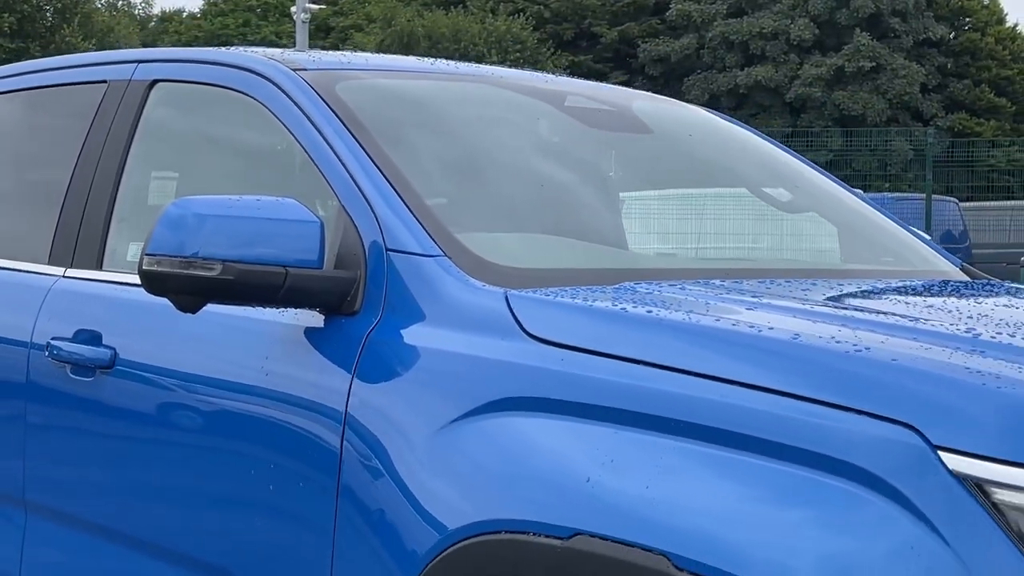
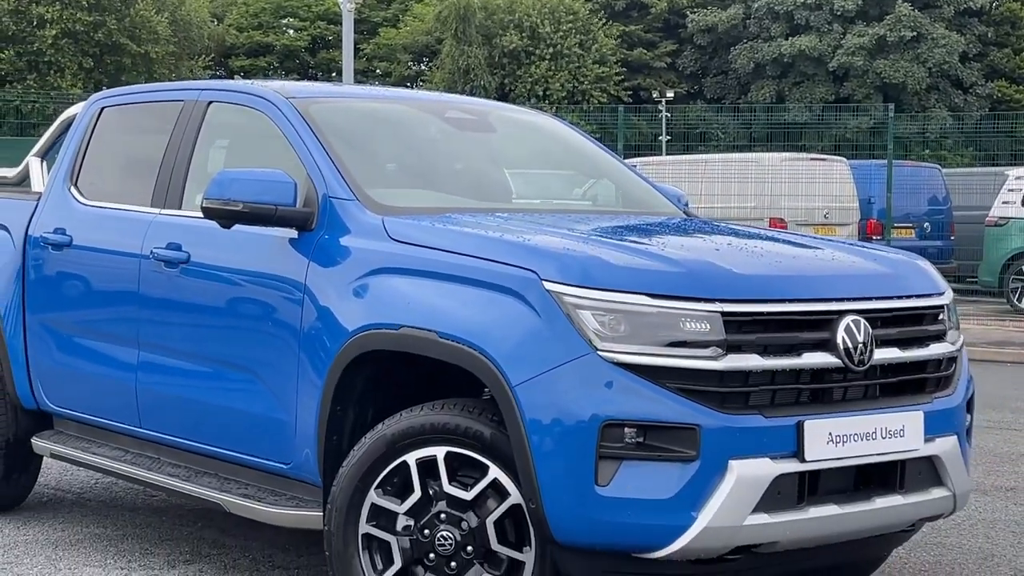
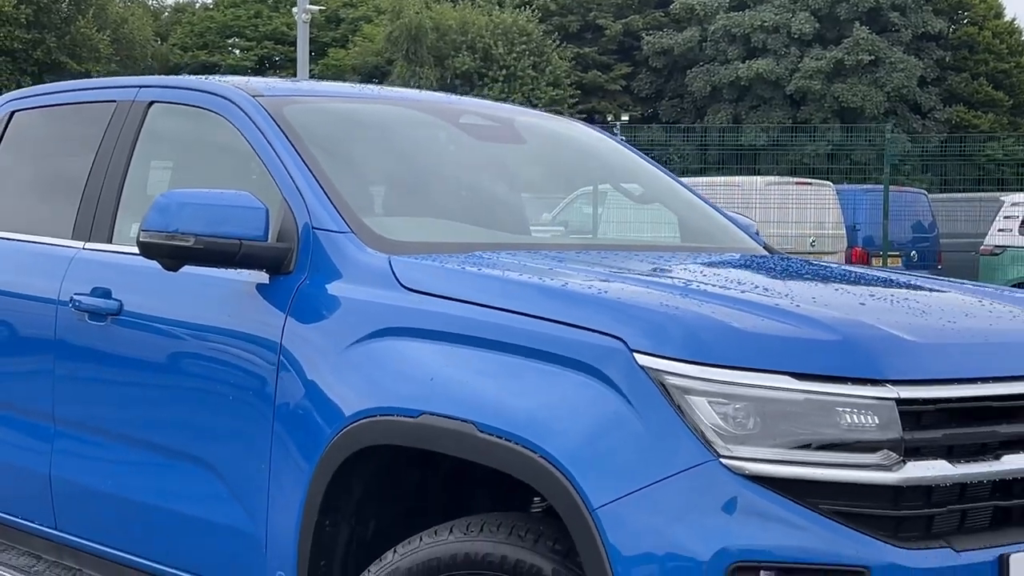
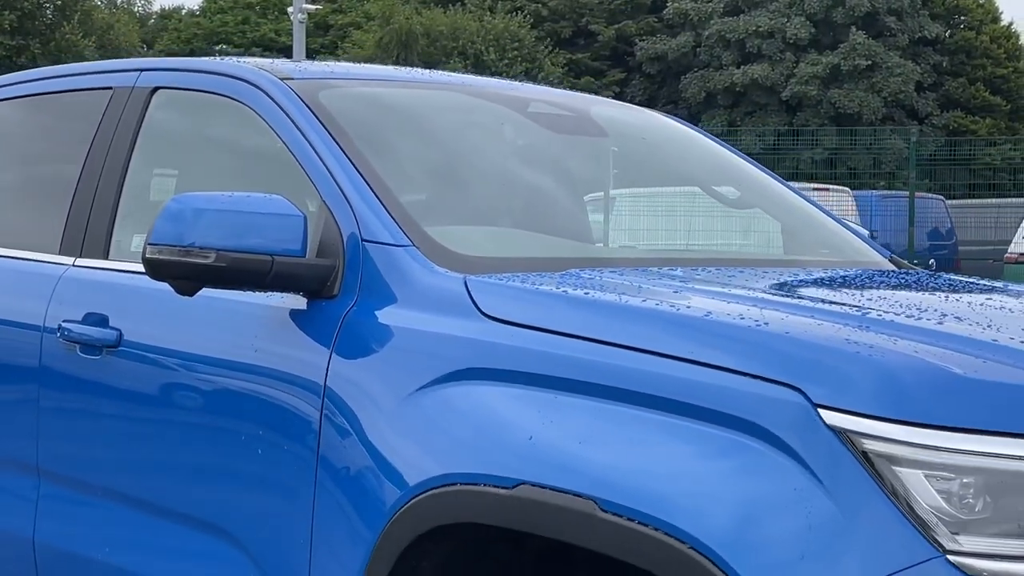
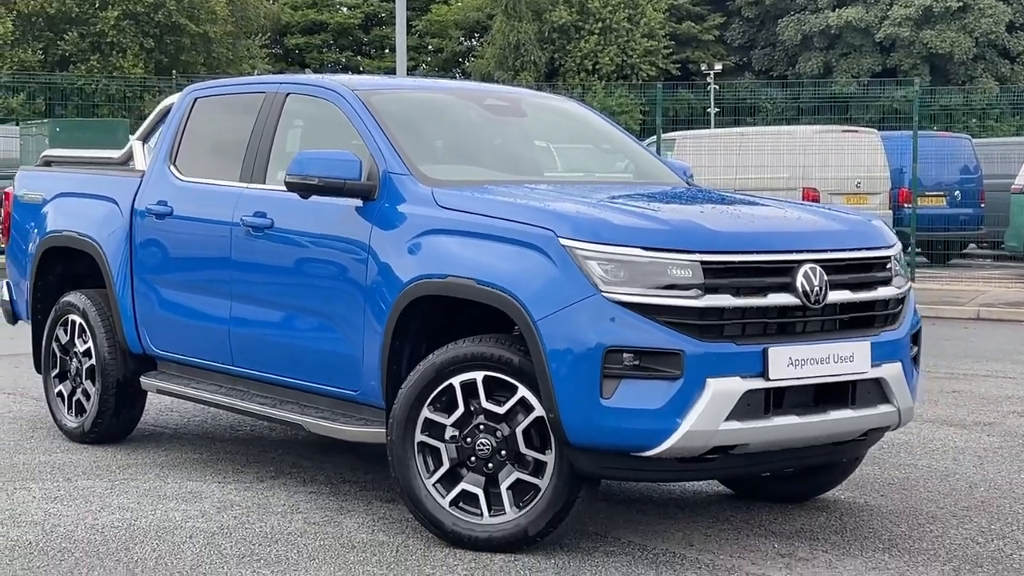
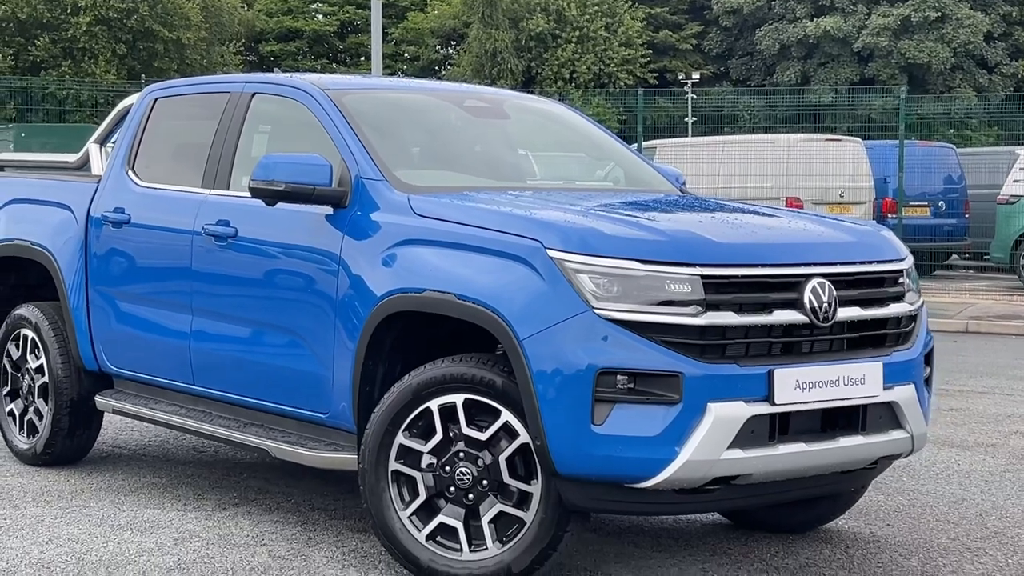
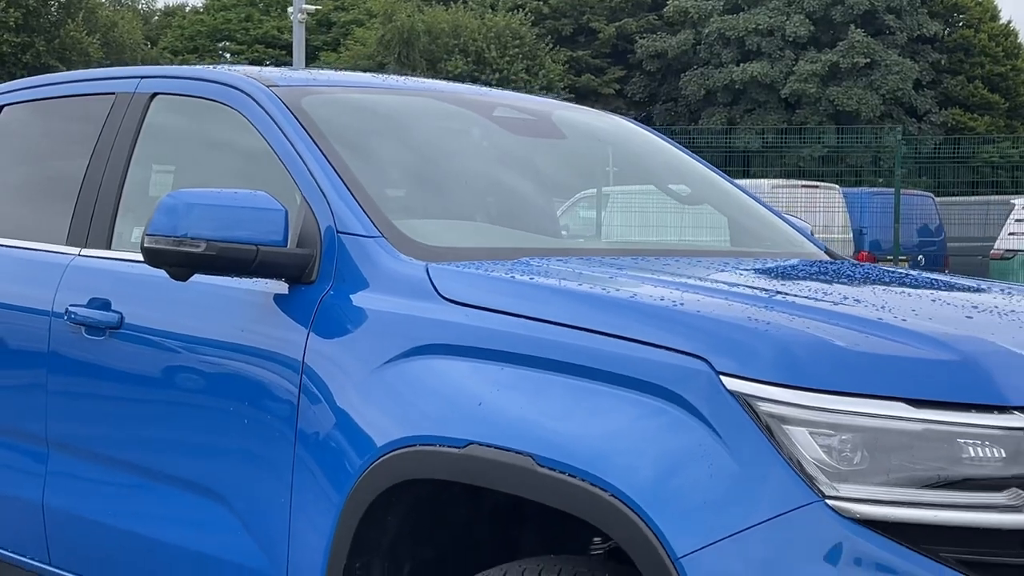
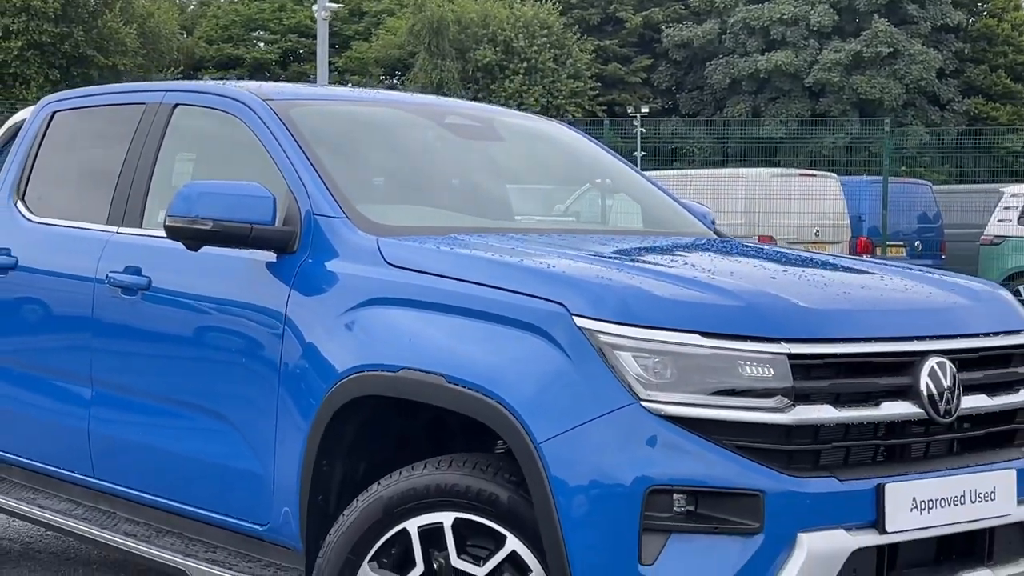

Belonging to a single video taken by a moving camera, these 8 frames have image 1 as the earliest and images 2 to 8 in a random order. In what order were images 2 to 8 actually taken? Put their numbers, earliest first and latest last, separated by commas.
4, 7, 3, 8, 2, 6, 5
